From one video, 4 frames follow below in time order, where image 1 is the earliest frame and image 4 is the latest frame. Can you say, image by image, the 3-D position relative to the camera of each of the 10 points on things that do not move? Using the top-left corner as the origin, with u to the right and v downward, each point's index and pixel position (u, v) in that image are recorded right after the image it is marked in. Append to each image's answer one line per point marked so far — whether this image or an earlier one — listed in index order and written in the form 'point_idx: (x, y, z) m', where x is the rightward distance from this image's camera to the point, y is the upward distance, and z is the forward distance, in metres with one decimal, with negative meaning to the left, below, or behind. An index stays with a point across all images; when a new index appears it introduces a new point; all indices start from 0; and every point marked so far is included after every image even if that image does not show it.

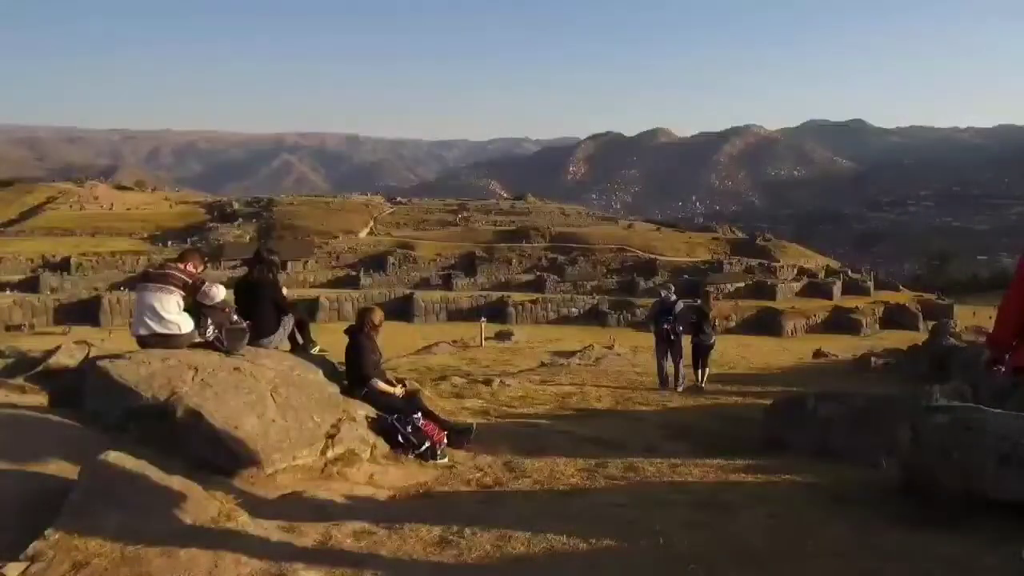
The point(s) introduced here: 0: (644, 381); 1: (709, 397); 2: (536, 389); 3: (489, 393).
0: (+2.2, -1.5, +12.0) m
1: (+2.8, -1.6, +10.5) m
2: (+0.3, -1.5, +10.7) m
3: (-0.3, -1.4, +9.9) m
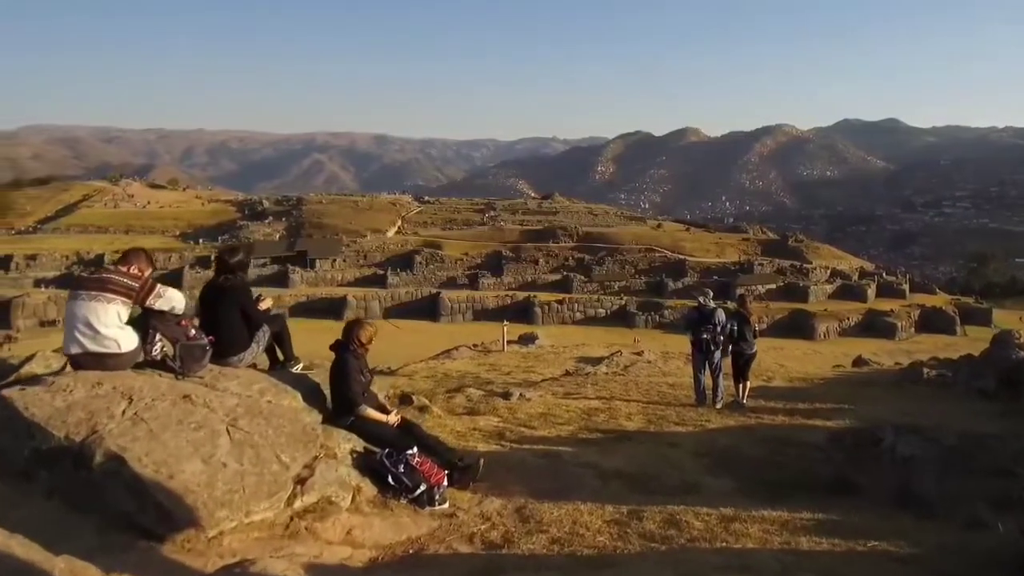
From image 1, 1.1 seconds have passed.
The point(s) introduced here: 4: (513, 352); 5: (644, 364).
0: (+2.5, -1.6, +10.9) m
1: (+3.1, -1.6, +9.5) m
2: (+0.6, -1.5, +9.7) m
3: (-0.1, -1.5, +8.9) m
4: (0.0, -1.6, +18.5) m
5: (+2.9, -1.7, +16.7) m
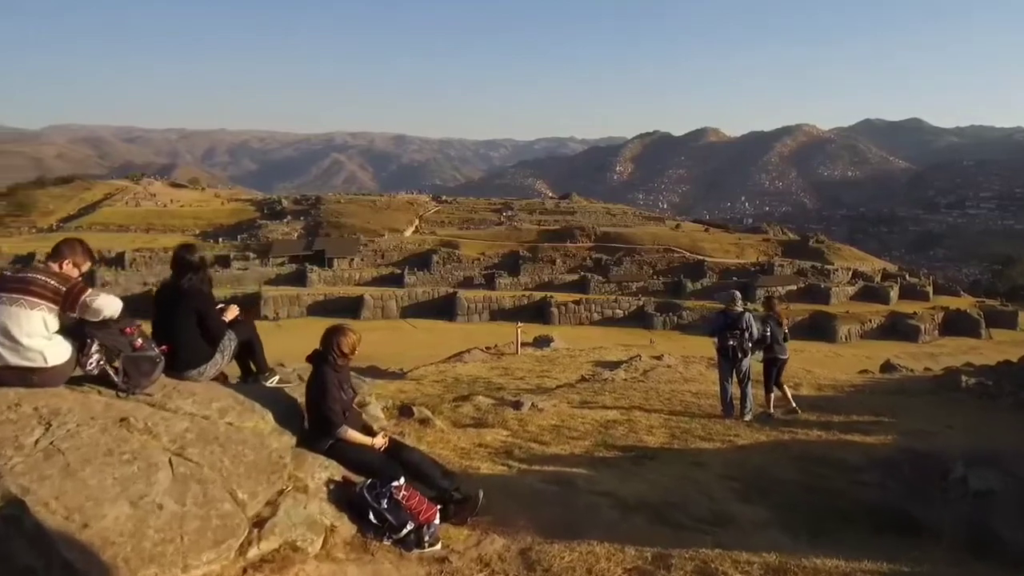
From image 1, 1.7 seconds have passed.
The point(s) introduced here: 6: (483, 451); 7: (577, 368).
0: (+2.6, -1.6, +10.2) m
1: (+3.2, -1.7, +8.7) m
2: (+0.7, -1.5, +9.0) m
3: (0.0, -1.5, +8.3) m
4: (+0.4, -1.6, +17.9) m
5: (+3.2, -1.8, +15.9) m
6: (-0.3, -1.5, +6.8) m
7: (+1.4, -1.8, +16.4) m
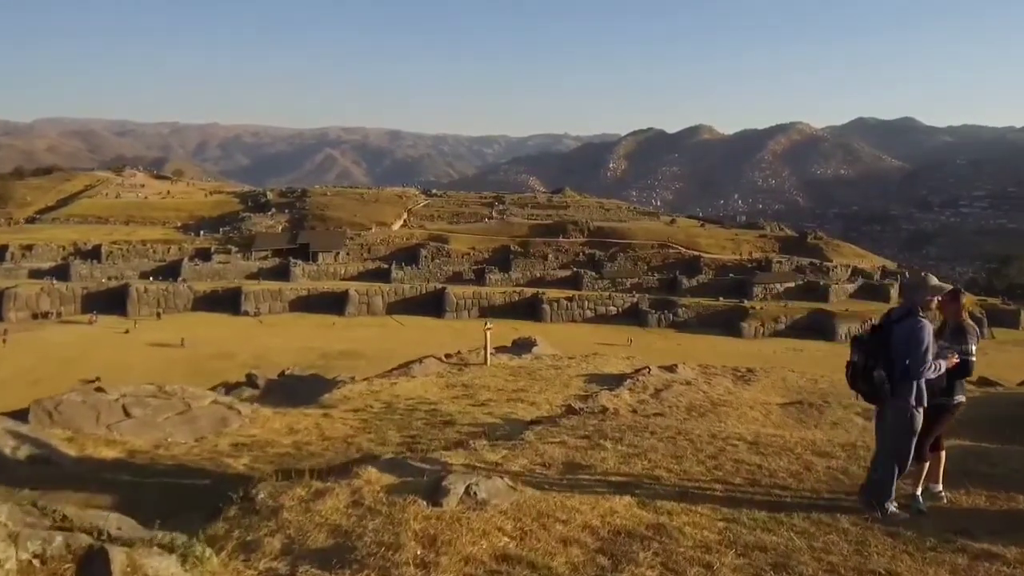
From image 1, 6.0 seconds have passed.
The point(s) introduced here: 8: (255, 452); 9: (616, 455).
0: (+2.1, -1.5, +5.8) m
1: (+2.7, -1.5, +4.3) m
2: (+0.2, -1.4, +4.5) m
3: (-0.5, -1.3, +3.8) m
4: (-0.2, -1.4, +13.4) m
5: (+2.7, -1.6, +11.5) m
6: (-0.8, -1.3, +2.3) m
7: (+0.8, -1.6, +12.0) m
8: (-2.5, -1.5, +7.4) m
9: (+0.9, -1.5, +6.5) m
